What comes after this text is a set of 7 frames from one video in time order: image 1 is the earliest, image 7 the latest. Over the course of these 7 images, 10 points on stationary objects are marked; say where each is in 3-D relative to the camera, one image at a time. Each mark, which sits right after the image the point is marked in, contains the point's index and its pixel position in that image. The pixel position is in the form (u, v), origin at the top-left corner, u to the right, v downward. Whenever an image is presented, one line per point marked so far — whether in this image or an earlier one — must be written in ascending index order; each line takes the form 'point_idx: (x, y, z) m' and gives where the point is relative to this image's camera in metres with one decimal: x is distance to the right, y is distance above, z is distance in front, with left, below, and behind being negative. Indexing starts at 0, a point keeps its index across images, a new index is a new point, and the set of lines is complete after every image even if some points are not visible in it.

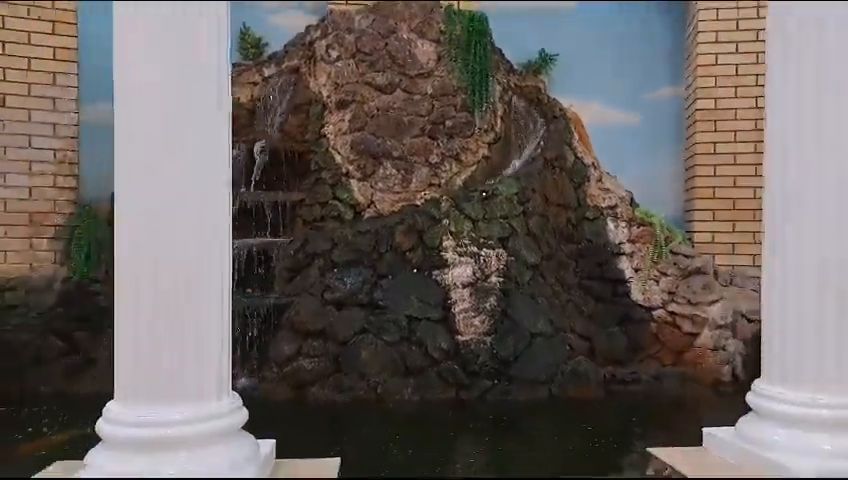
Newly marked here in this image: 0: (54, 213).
0: (-3.2, +0.2, +5.7) m
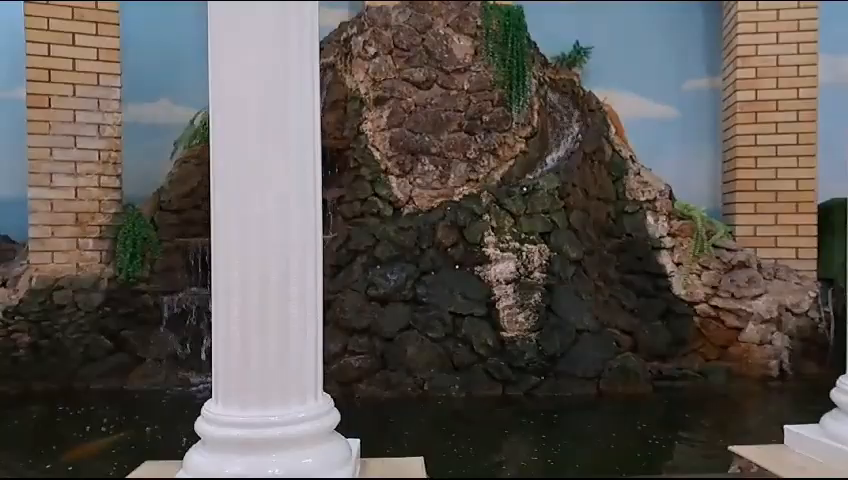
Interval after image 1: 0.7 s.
0: (-2.8, +0.2, +5.7) m
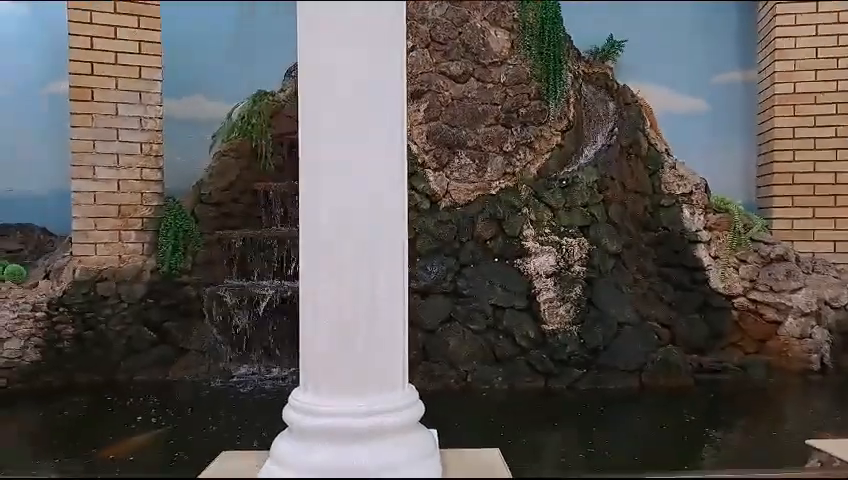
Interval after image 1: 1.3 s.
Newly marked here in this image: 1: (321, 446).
0: (-2.5, +0.3, +5.7) m
1: (-0.4, -0.7, +2.3) m
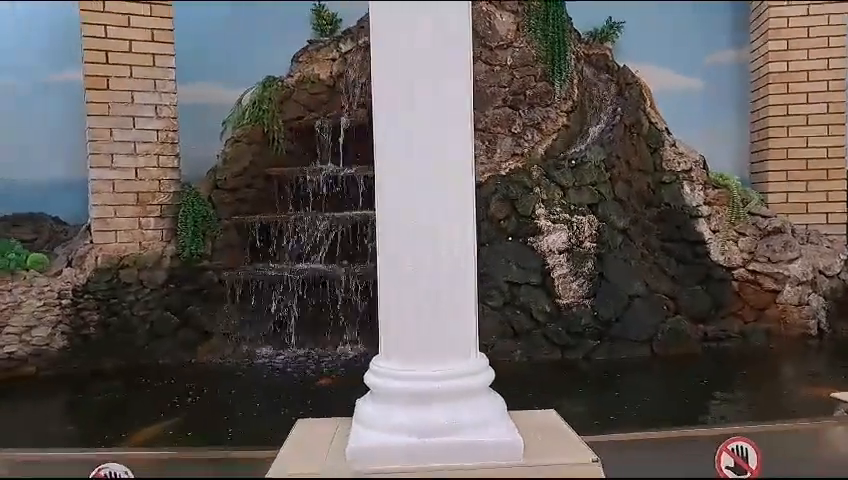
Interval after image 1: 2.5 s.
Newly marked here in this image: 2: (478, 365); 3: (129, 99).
0: (-2.4, +0.4, +5.8) m
1: (-0.1, -0.6, +2.4) m
2: (+0.2, -0.5, +2.5) m
3: (-2.6, +1.2, +5.7) m
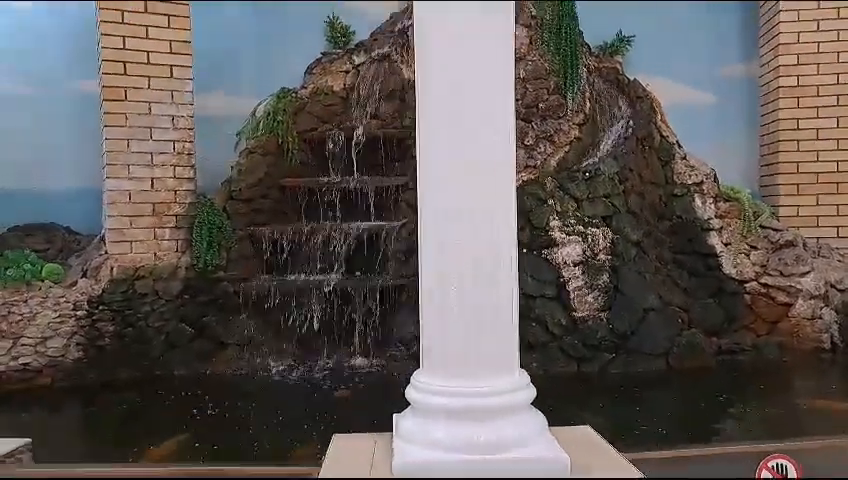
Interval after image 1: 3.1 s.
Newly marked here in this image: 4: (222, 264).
0: (-2.2, +0.3, +5.8) m
1: (+0.1, -0.7, +2.4) m
2: (+0.4, -0.6, +2.5) m
3: (-2.4, +1.1, +5.7) m
4: (-1.8, -0.2, +5.9) m
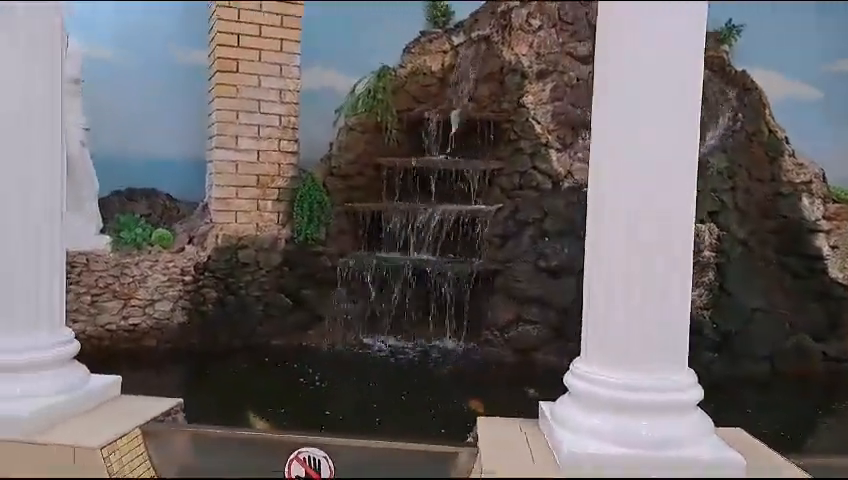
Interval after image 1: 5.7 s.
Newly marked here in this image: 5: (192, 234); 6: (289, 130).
0: (-1.3, +0.6, +5.9) m
1: (+0.7, -0.7, +2.4) m
2: (+1.0, -0.5, +2.5) m
3: (-1.5, +1.4, +5.7) m
4: (-1.0, 0.0, +5.9) m
5: (-2.1, +0.1, +5.8) m
6: (-1.2, +1.0, +5.9) m
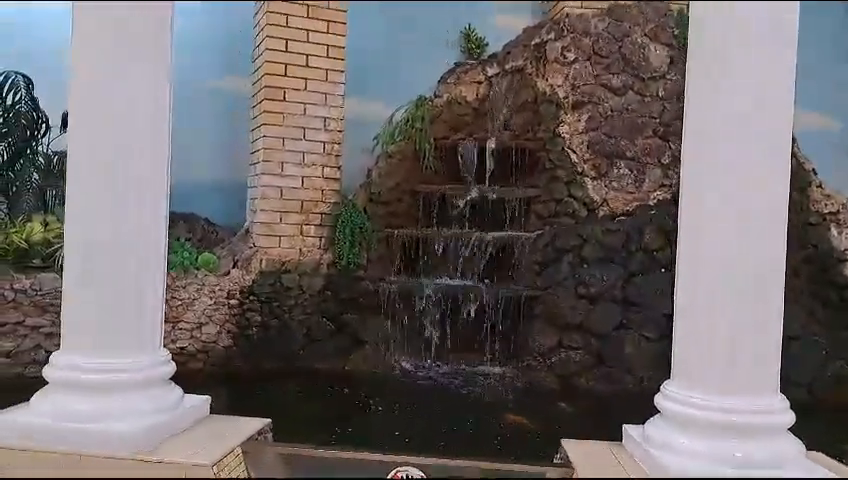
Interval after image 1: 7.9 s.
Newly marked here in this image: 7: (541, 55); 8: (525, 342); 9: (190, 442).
0: (-0.9, +0.4, +6.0) m
1: (+1.1, -0.8, +2.5) m
2: (+1.4, -0.6, +2.5) m
3: (-1.1, +1.2, +5.9) m
4: (-0.6, -0.2, +6.0) m
5: (-1.7, -0.2, +5.9) m
6: (-0.9, +0.8, +6.0) m
7: (+1.2, +1.9, +6.6) m
8: (+0.9, -0.9, +5.9) m
9: (-1.0, -0.8, +2.7) m
